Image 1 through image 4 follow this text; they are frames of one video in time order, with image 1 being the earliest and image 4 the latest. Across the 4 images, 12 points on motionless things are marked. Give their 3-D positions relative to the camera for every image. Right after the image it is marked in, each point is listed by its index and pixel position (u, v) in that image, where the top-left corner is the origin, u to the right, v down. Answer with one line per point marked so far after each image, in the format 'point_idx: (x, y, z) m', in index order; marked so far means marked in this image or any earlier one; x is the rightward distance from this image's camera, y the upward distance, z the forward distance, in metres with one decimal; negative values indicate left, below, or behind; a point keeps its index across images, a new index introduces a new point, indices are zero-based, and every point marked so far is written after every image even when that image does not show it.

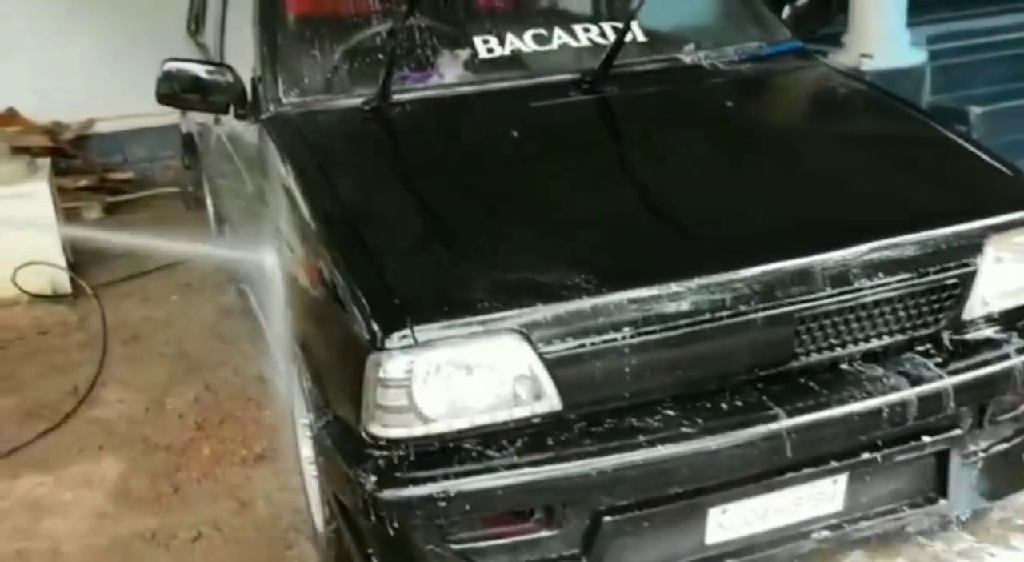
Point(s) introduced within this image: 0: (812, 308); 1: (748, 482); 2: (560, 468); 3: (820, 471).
0: (+0.6, -0.1, +1.8) m
1: (+0.5, -0.4, +1.8) m
2: (+0.1, -0.3, +1.7) m
3: (+0.6, -0.4, +1.9) m
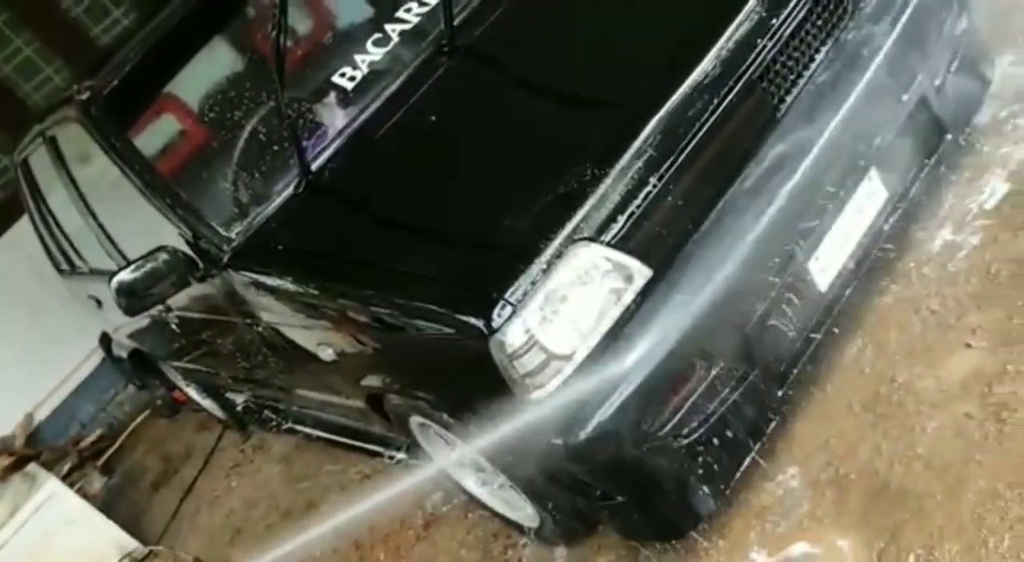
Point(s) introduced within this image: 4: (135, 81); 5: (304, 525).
0: (+0.5, +0.5, +2.0) m
1: (+0.7, +0.1, +2.0) m
2: (+0.3, -0.1, +1.8) m
3: (+0.8, +0.2, +2.1) m
4: (-1.0, +0.6, +2.5) m
5: (-0.7, -0.8, +3.1) m
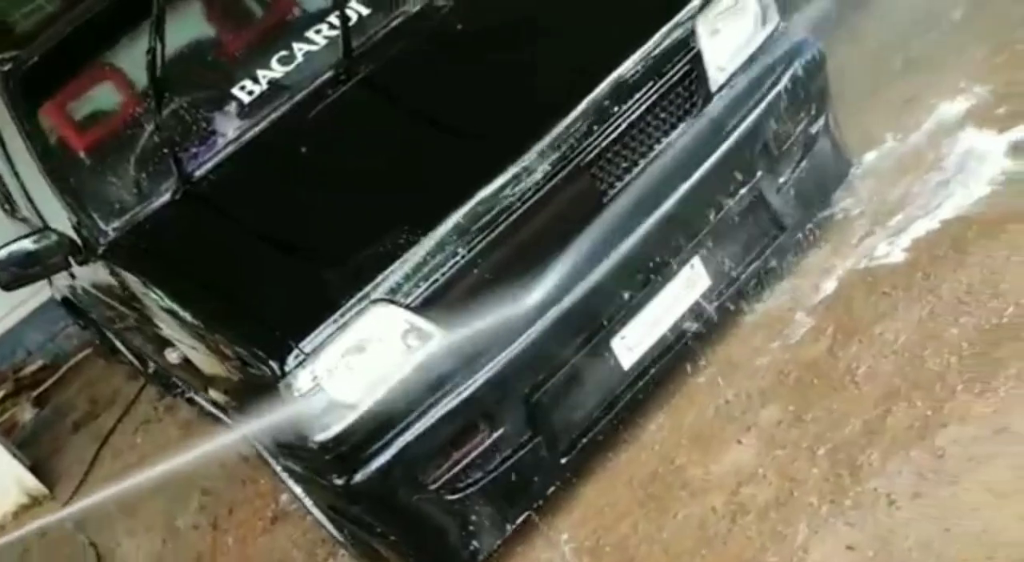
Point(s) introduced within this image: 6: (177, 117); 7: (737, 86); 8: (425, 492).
0: (+0.2, +0.3, +2.1) m
1: (+0.3, -0.1, +2.1) m
2: (-0.1, -0.2, +2.0) m
3: (+0.4, 0.0, +2.2) m
4: (-1.3, +0.6, +2.6) m
5: (-1.2, -0.8, +3.3) m
6: (-0.9, +0.5, +2.6) m
7: (+0.5, +0.5, +2.3) m
8: (-0.2, -0.5, +2.0) m
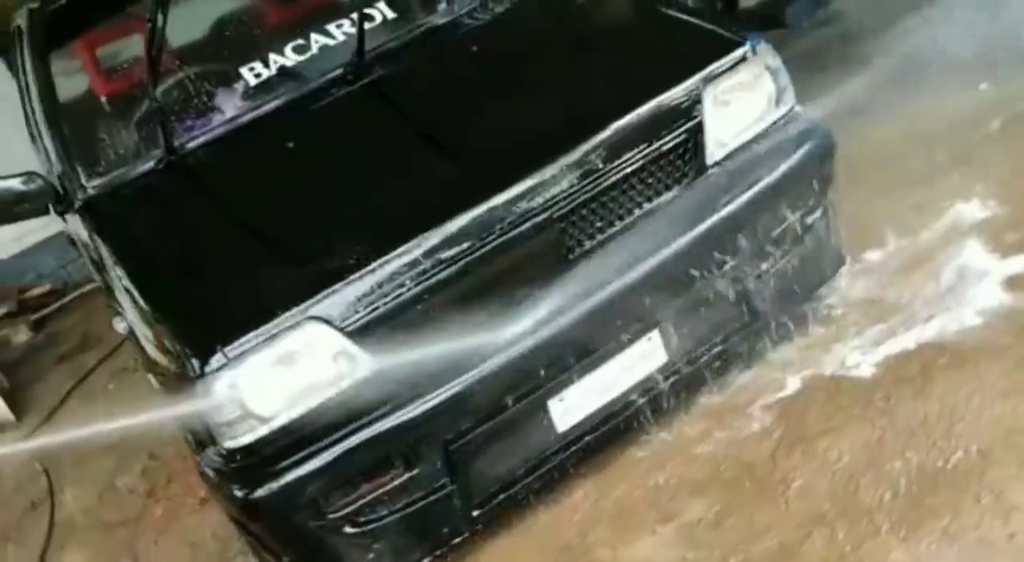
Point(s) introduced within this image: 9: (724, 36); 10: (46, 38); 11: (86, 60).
0: (+0.1, +0.2, +2.0) m
1: (+0.1, -0.2, +2.1) m
2: (-0.2, -0.3, +1.9) m
3: (+0.3, -0.1, +2.1) m
4: (-1.3, +0.8, +2.6) m
5: (-1.4, -0.6, +3.2) m
6: (-0.9, +0.5, +2.6) m
7: (+0.5, +0.3, +2.2) m
8: (-0.4, -0.5, +1.9) m
9: (+0.5, +0.6, +2.3) m
10: (-1.4, +0.7, +2.6) m
11: (-1.3, +0.6, +2.6) m
